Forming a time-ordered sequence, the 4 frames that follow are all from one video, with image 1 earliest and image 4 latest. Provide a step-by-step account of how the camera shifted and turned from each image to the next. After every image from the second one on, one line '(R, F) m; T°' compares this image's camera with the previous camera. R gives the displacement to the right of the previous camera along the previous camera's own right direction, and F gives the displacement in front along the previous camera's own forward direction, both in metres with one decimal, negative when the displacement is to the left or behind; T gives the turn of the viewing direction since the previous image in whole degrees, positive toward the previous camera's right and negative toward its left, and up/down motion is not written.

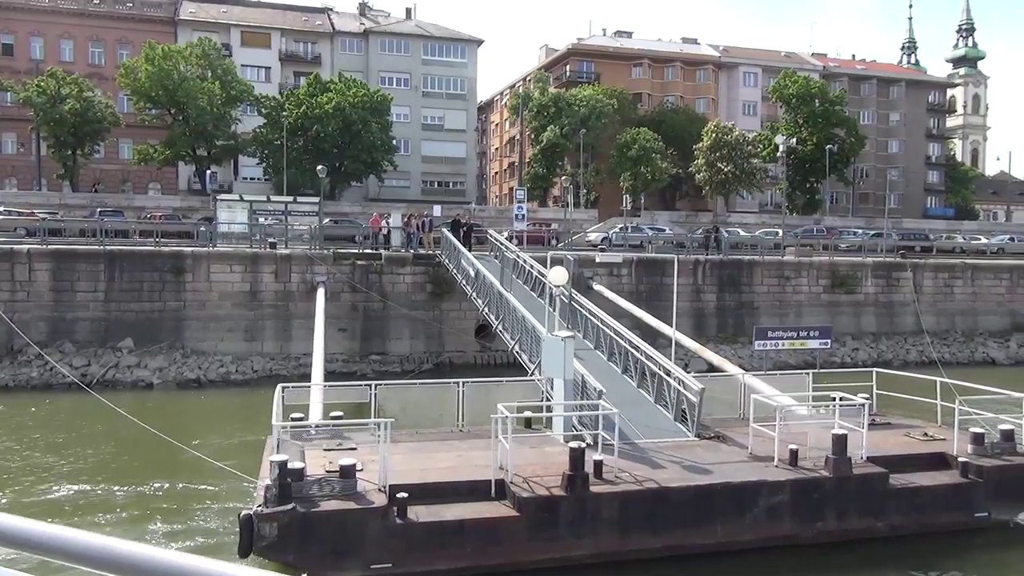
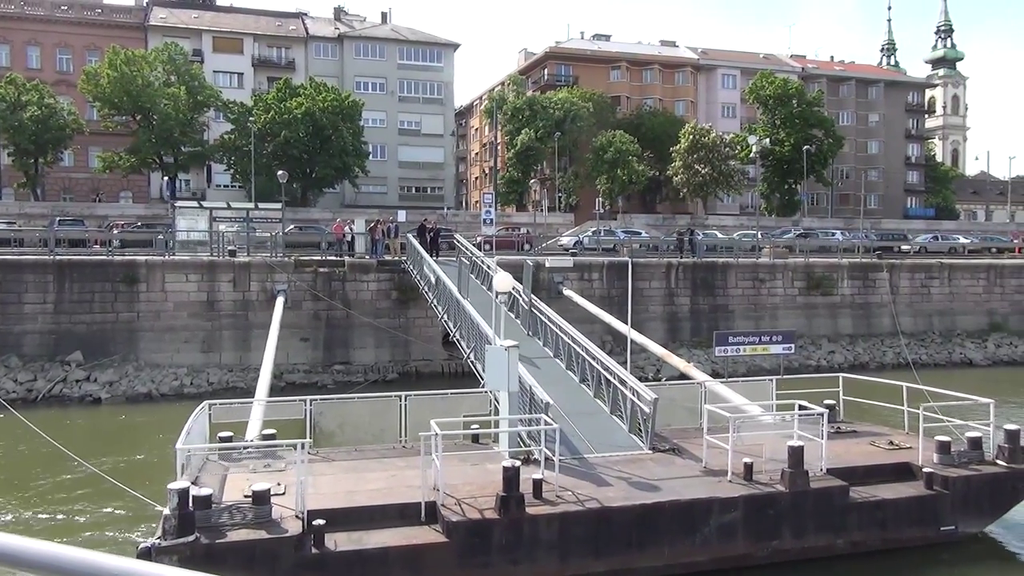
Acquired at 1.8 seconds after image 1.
(+0.6, +0.7) m; +1°
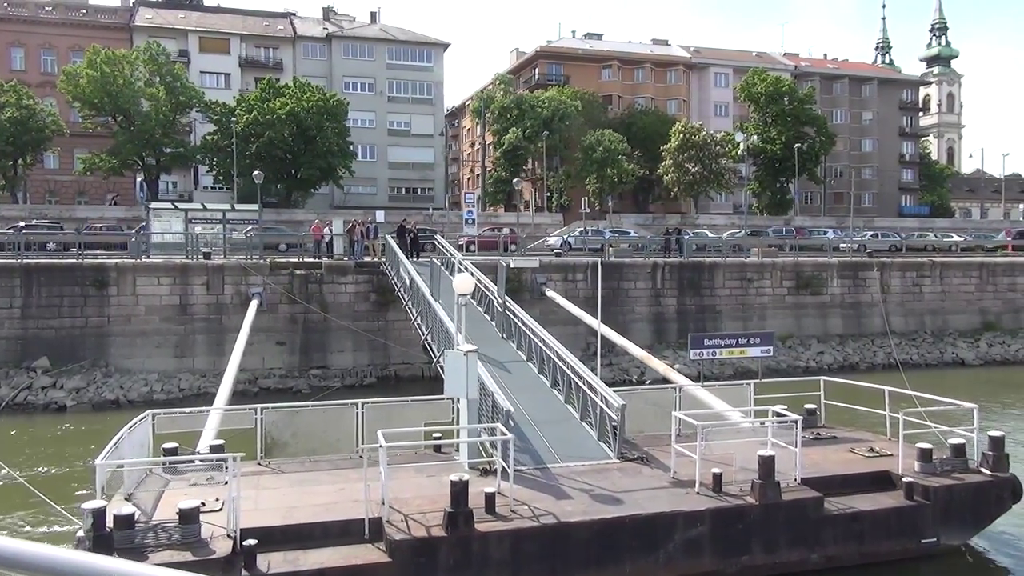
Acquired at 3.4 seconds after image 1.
(+0.5, +0.6) m; 0°
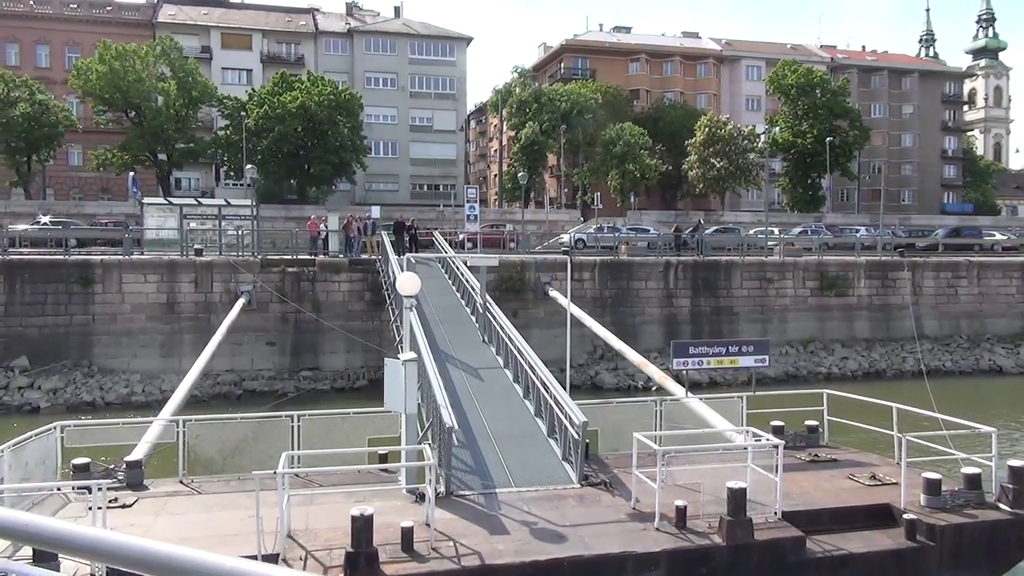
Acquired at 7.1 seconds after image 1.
(+1.0, +1.3) m; -3°
